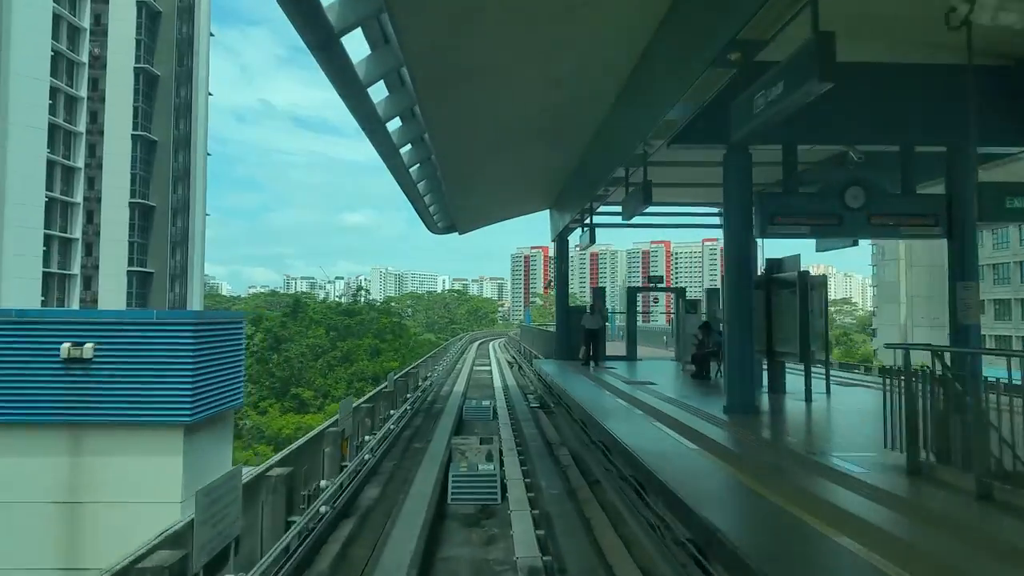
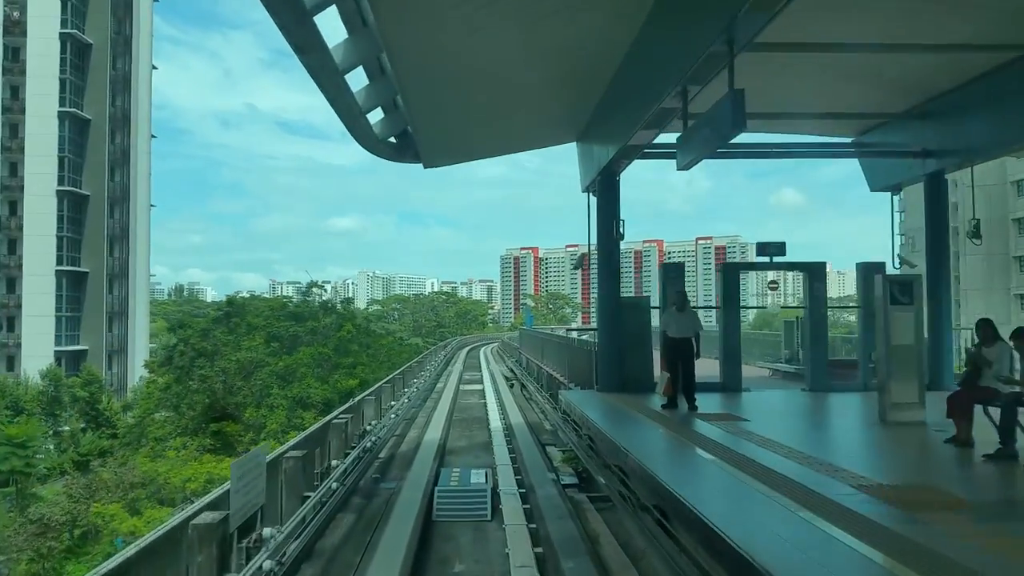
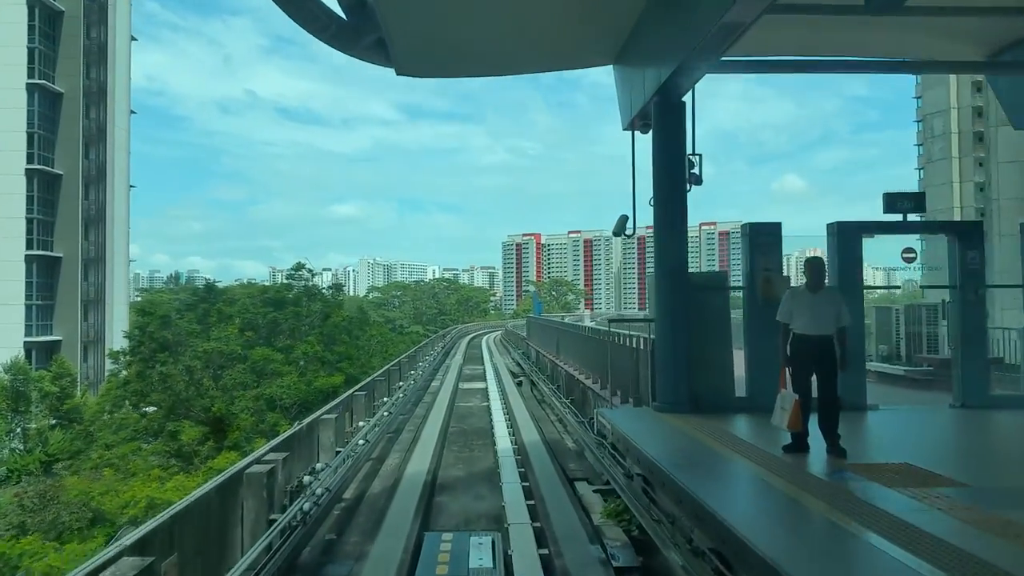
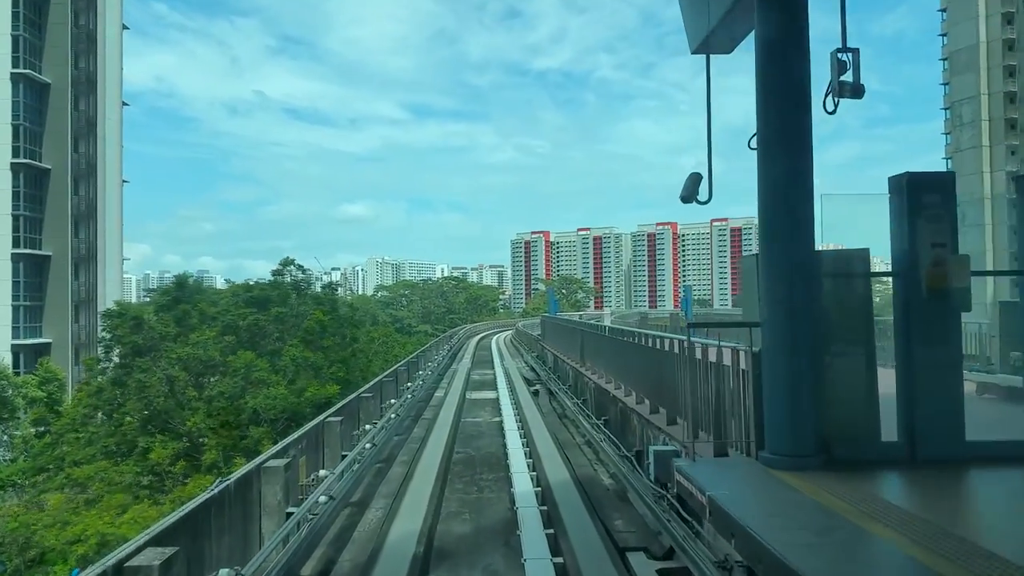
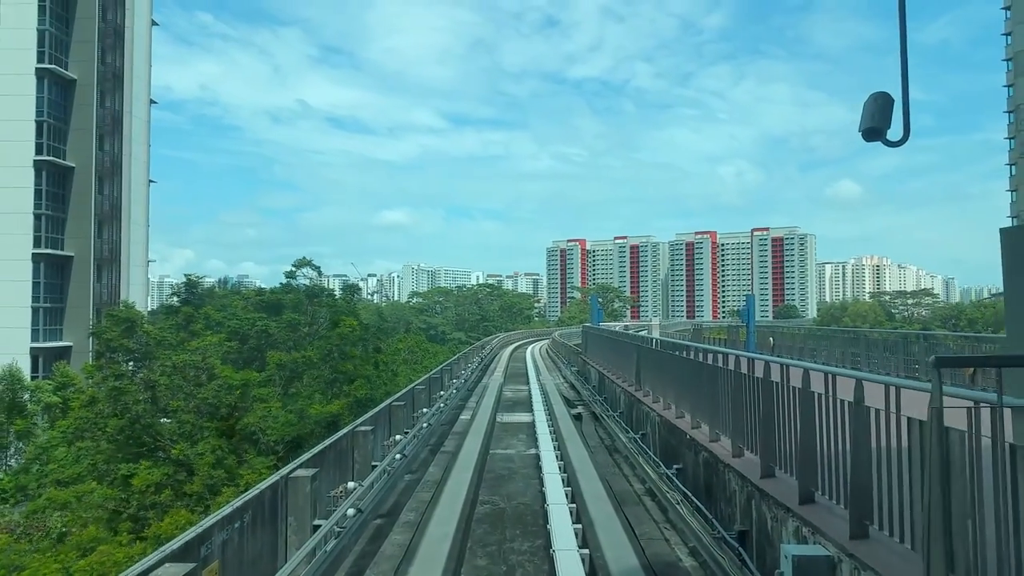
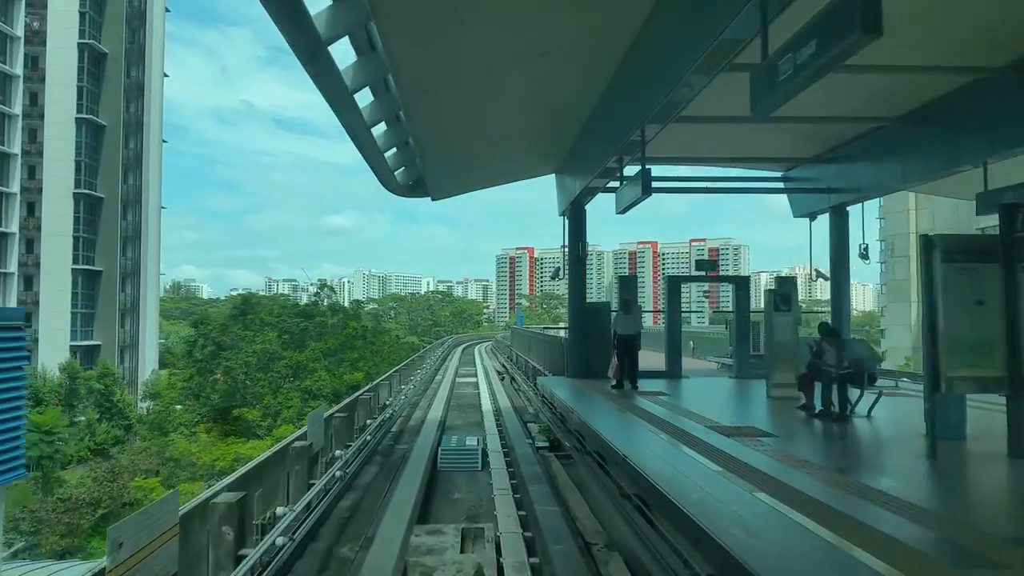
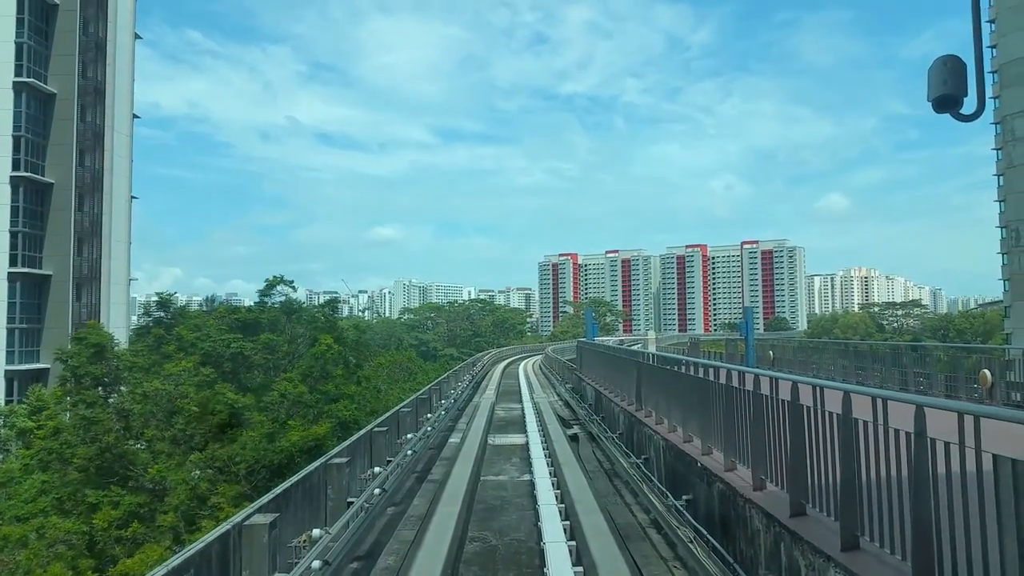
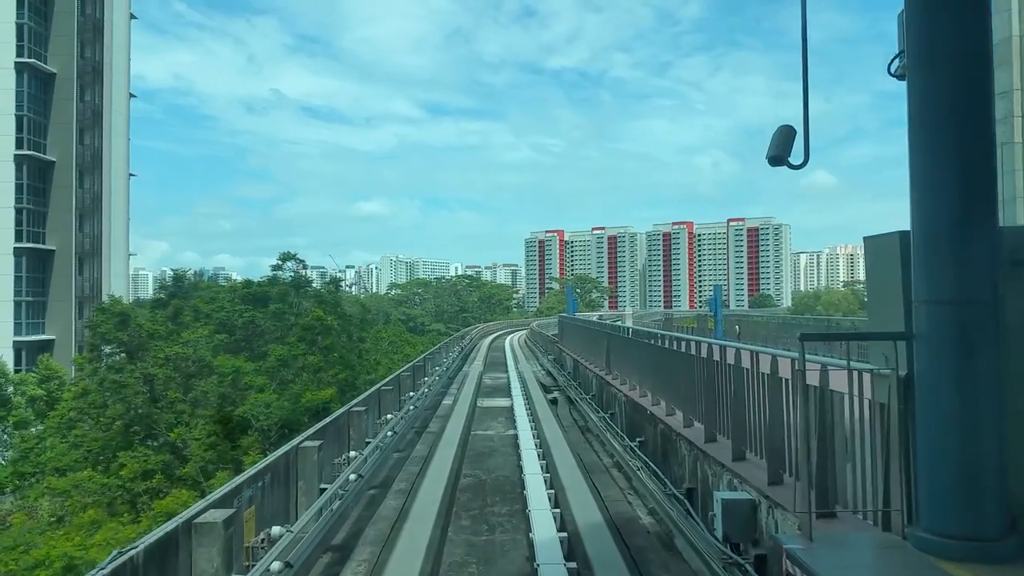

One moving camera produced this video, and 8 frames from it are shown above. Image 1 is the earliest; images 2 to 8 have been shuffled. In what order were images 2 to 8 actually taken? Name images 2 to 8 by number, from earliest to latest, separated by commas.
6, 2, 3, 4, 8, 5, 7
